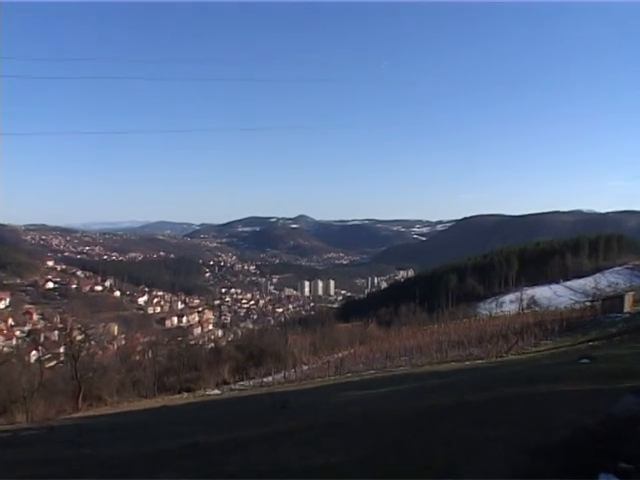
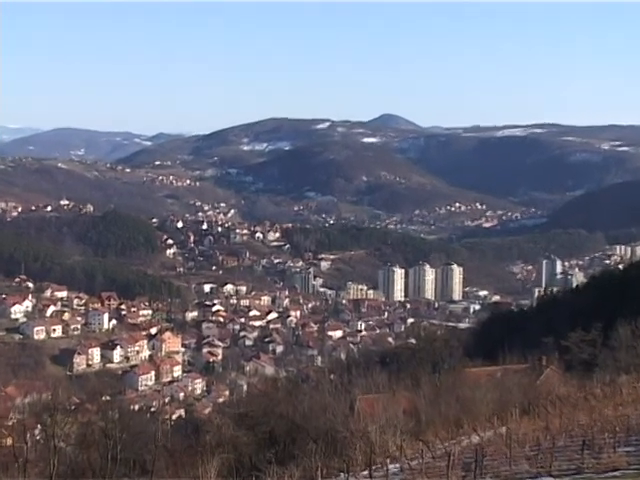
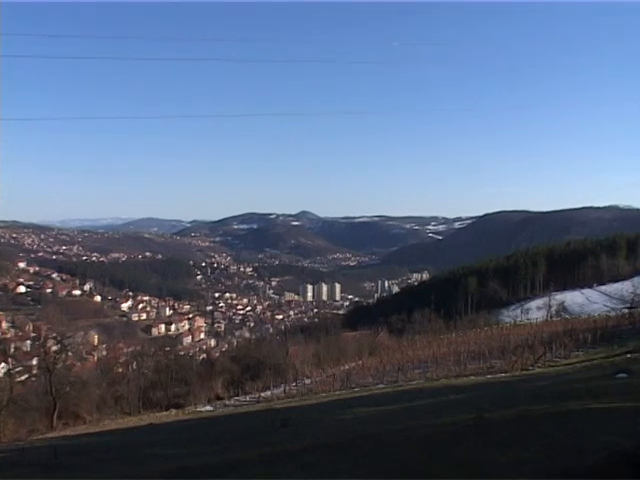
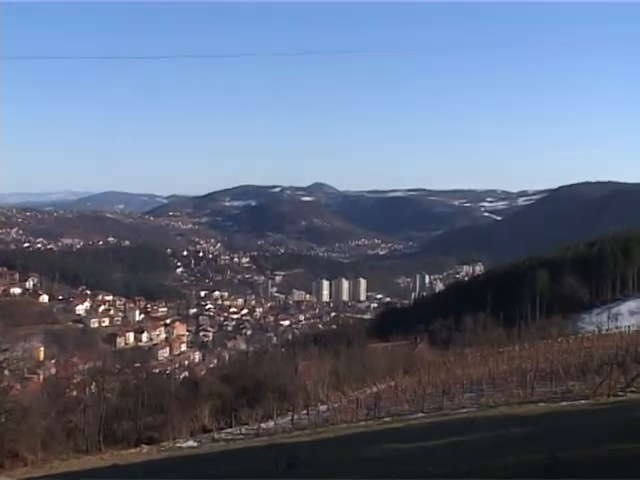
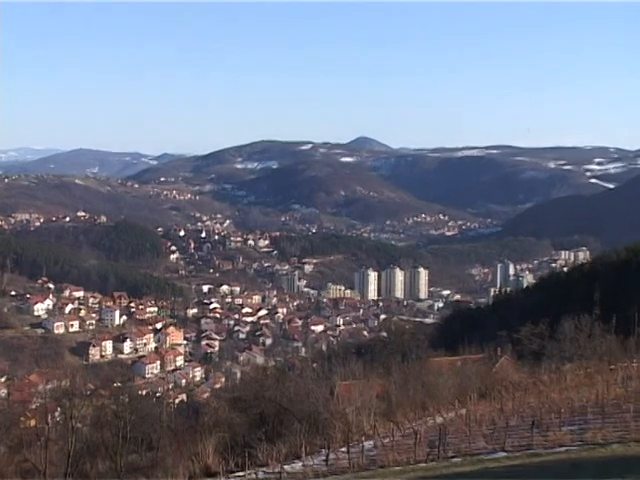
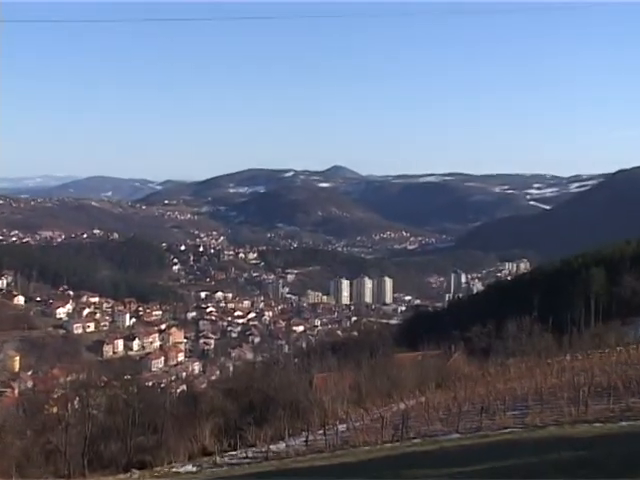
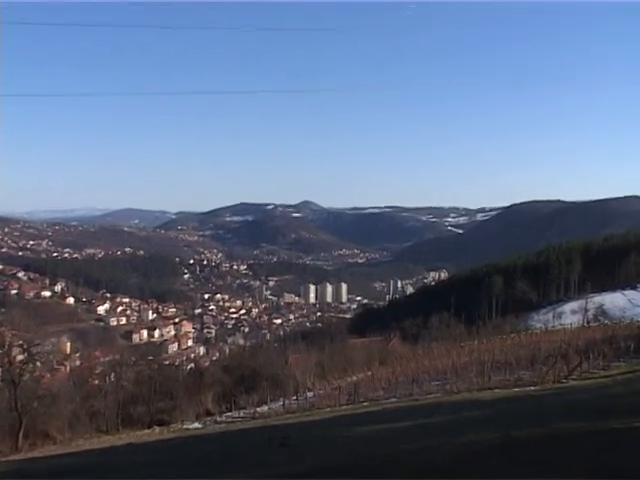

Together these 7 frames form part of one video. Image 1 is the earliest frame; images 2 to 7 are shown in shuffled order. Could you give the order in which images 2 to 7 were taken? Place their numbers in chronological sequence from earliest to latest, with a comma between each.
3, 7, 4, 6, 5, 2
